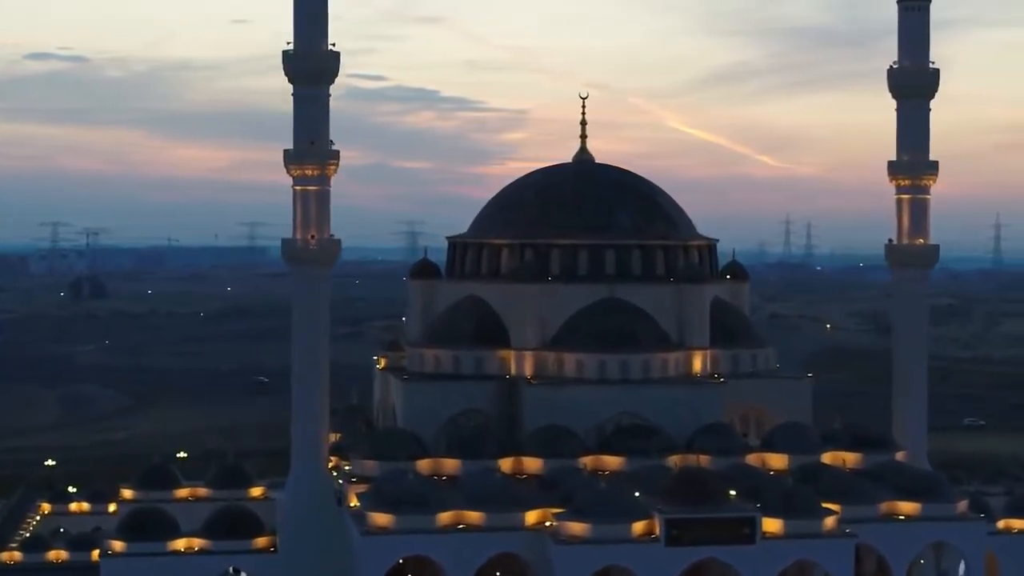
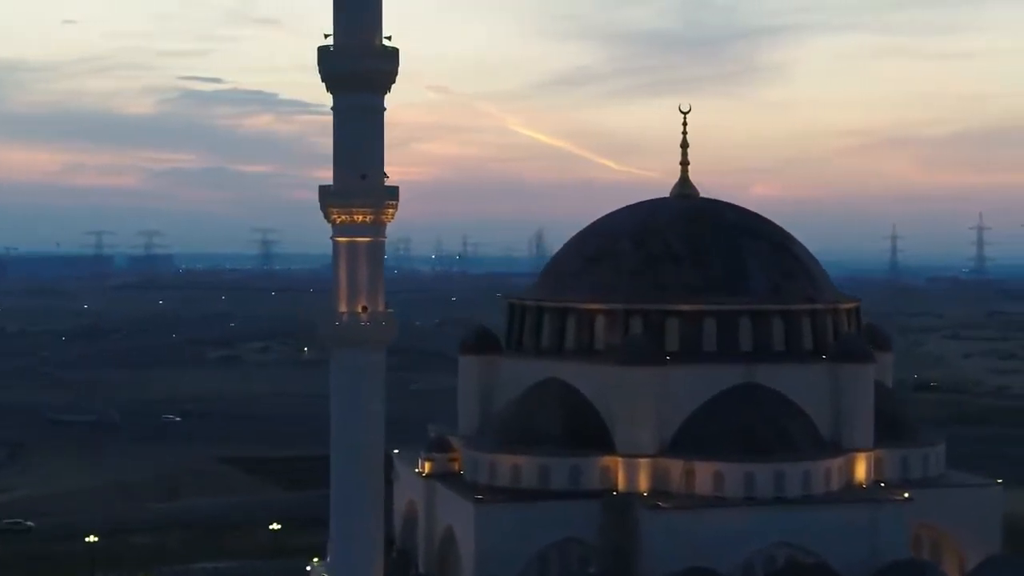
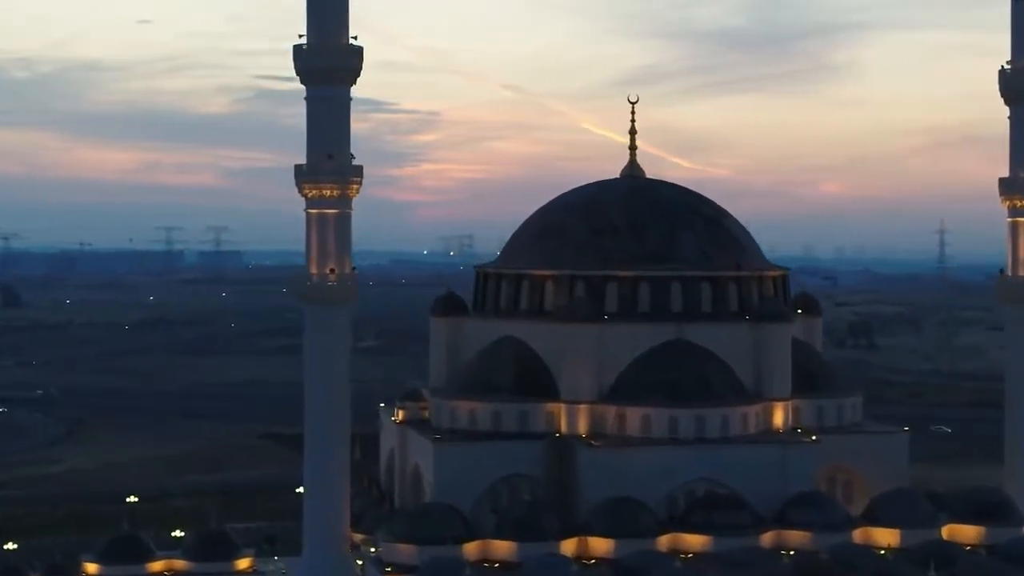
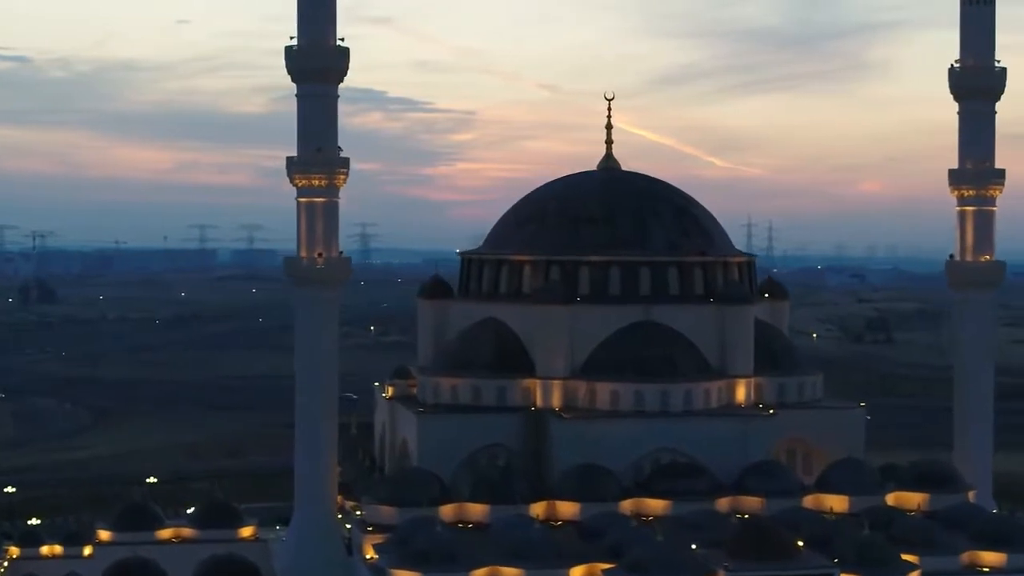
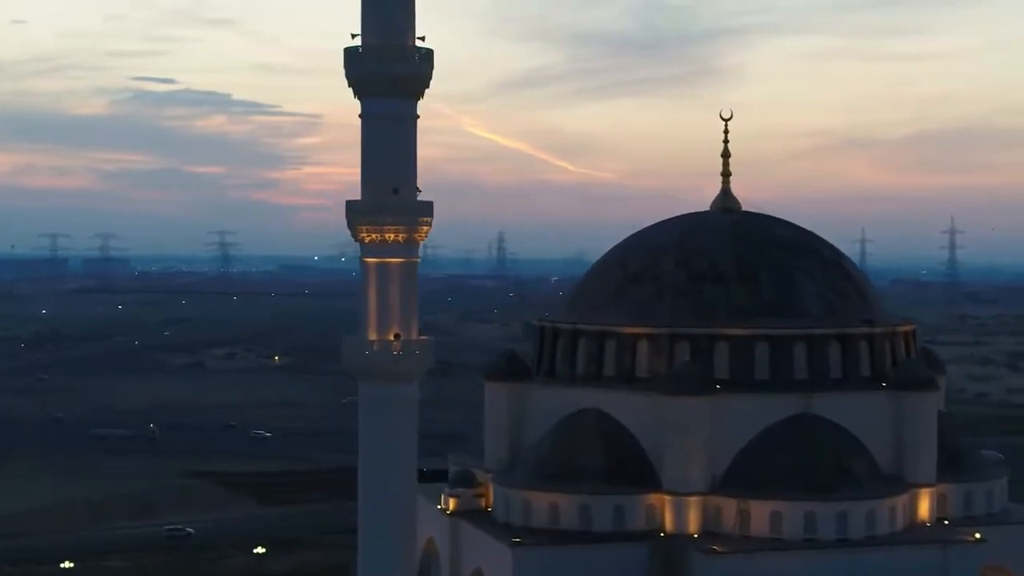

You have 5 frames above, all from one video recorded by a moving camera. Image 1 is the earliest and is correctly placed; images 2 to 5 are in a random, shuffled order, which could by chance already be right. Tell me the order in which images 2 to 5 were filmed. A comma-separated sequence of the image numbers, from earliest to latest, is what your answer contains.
4, 3, 2, 5
